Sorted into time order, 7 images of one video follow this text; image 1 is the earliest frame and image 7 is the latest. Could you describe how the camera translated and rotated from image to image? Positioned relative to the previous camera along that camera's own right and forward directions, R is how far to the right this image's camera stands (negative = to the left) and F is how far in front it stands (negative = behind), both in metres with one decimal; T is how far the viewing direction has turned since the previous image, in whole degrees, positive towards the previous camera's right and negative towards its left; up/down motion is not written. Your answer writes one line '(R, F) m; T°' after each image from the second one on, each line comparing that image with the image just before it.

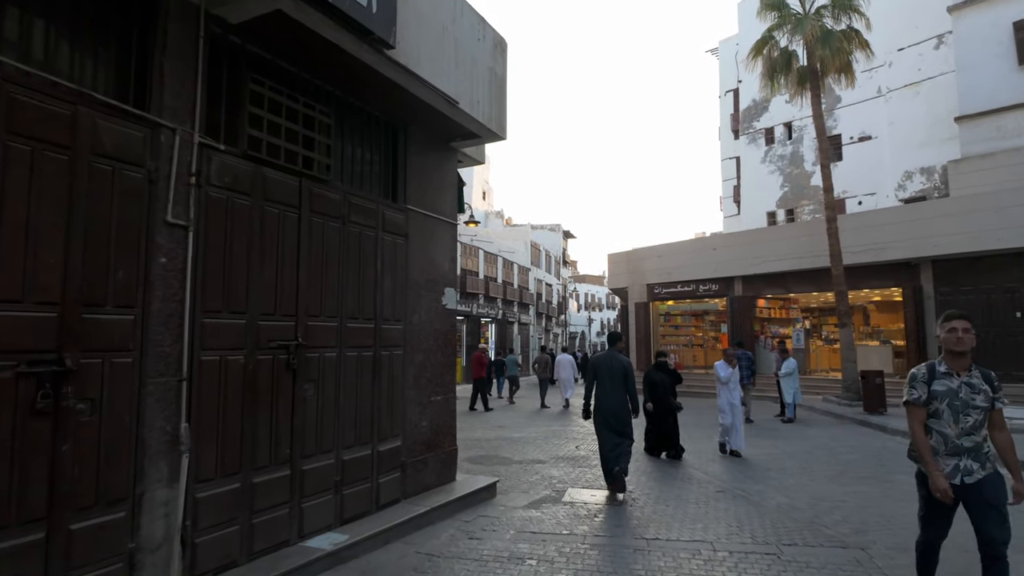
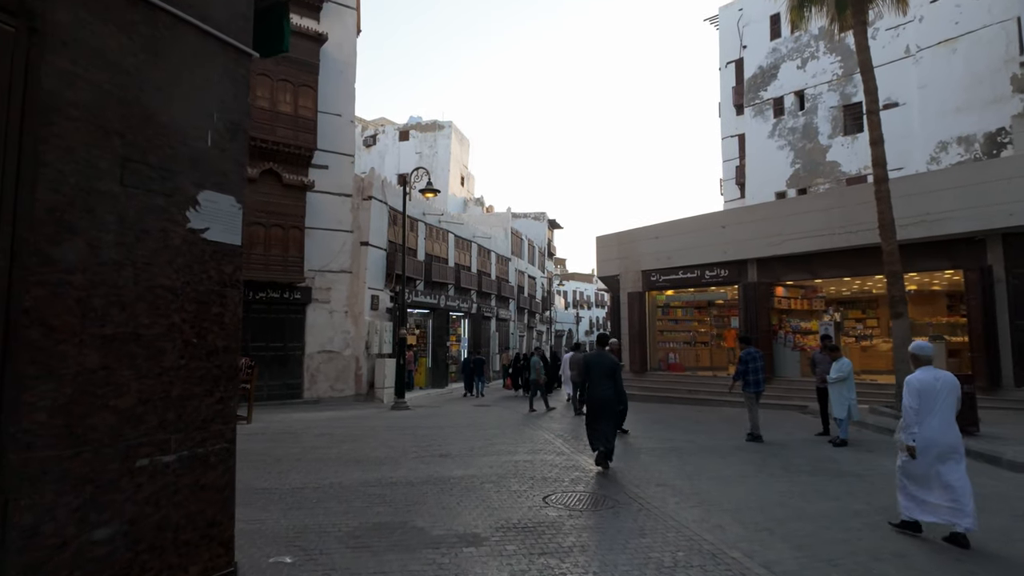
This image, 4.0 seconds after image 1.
(+0.6, +3.8) m; +1°
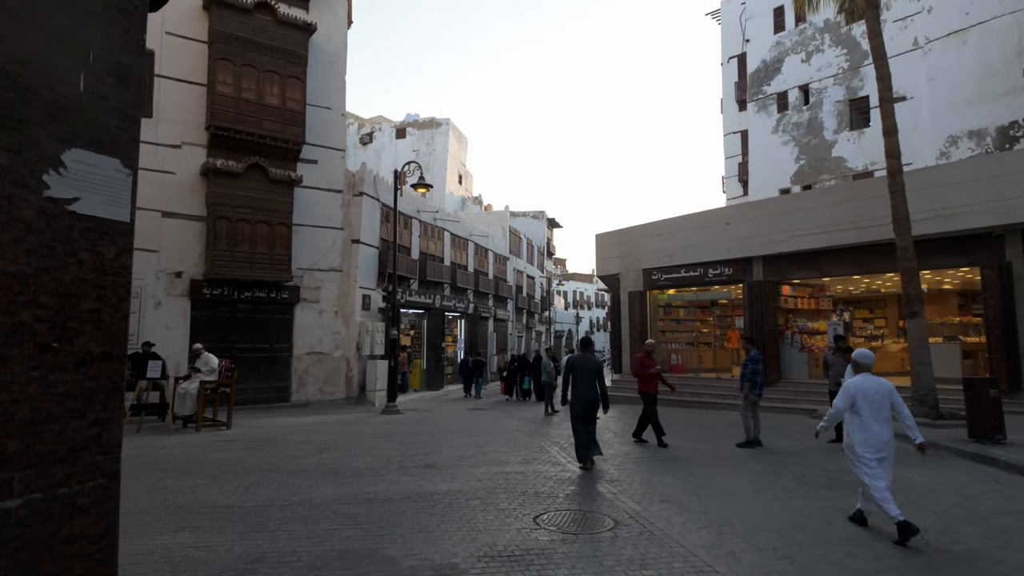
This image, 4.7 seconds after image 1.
(+0.1, +0.7) m; 0°
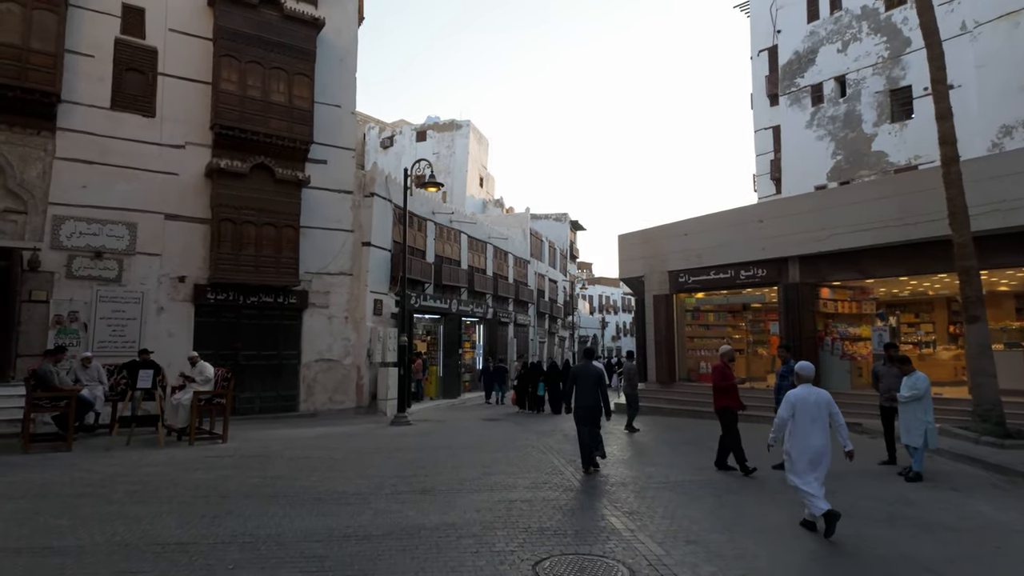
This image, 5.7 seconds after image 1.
(+0.3, +0.9) m; -3°
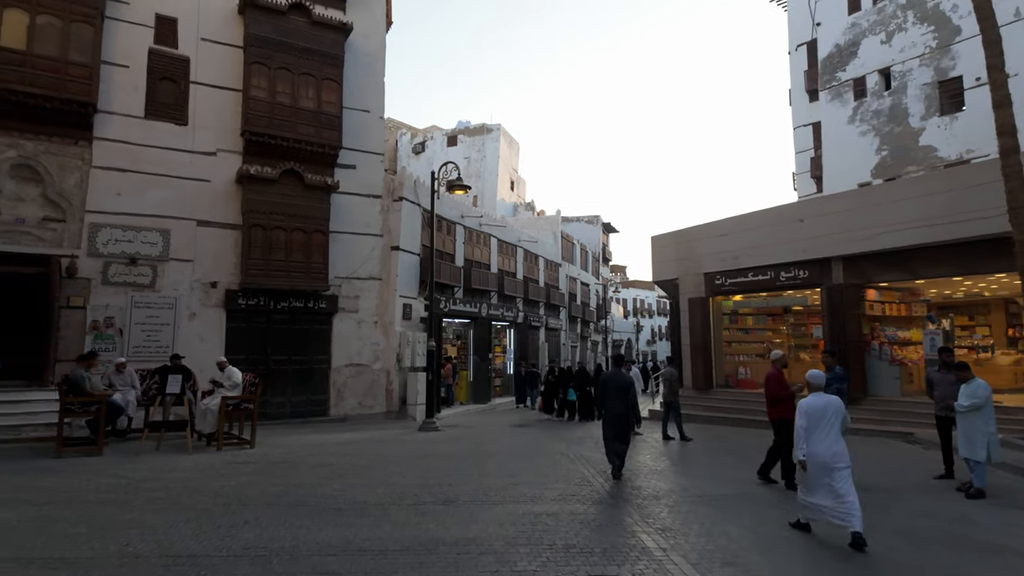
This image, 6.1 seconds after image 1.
(+0.1, +0.3) m; -3°
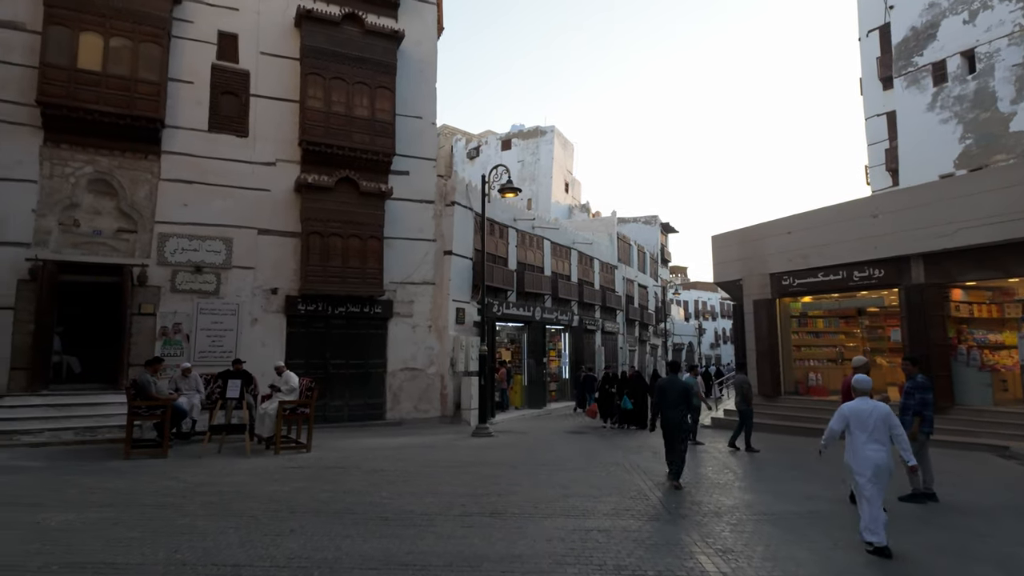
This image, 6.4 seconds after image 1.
(+0.1, +0.3) m; -6°
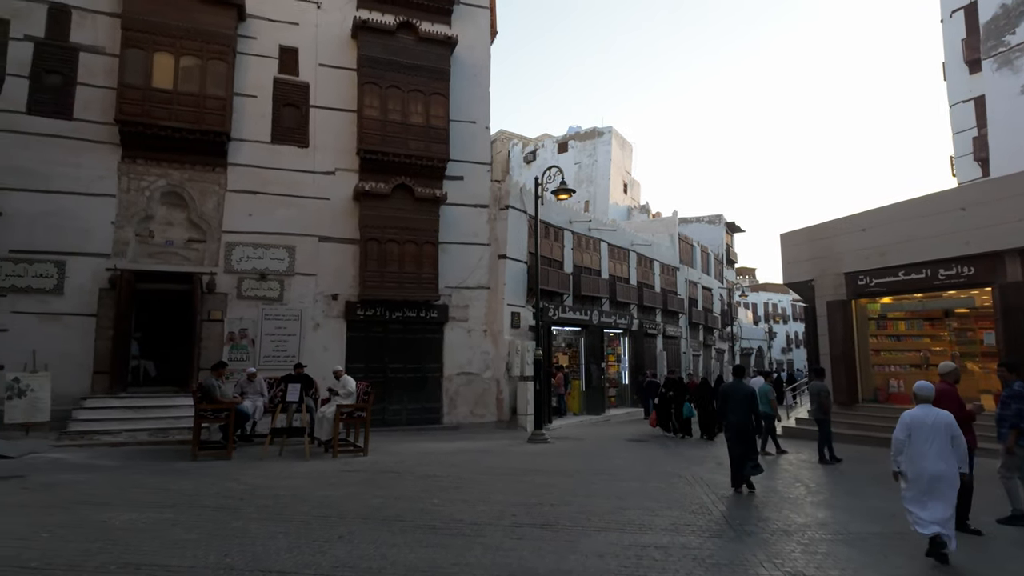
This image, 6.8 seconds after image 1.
(+0.1, +0.2) m; -6°
